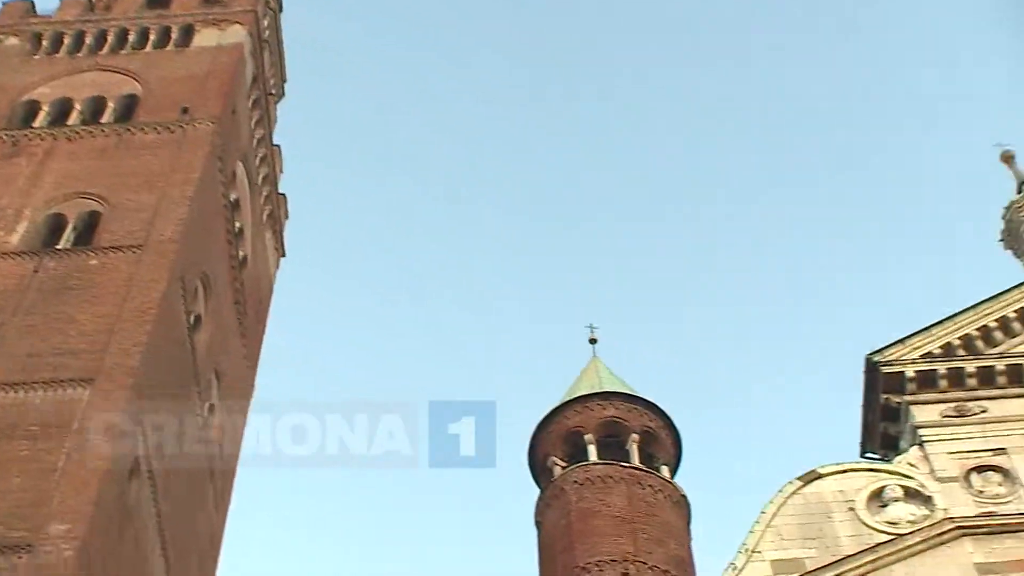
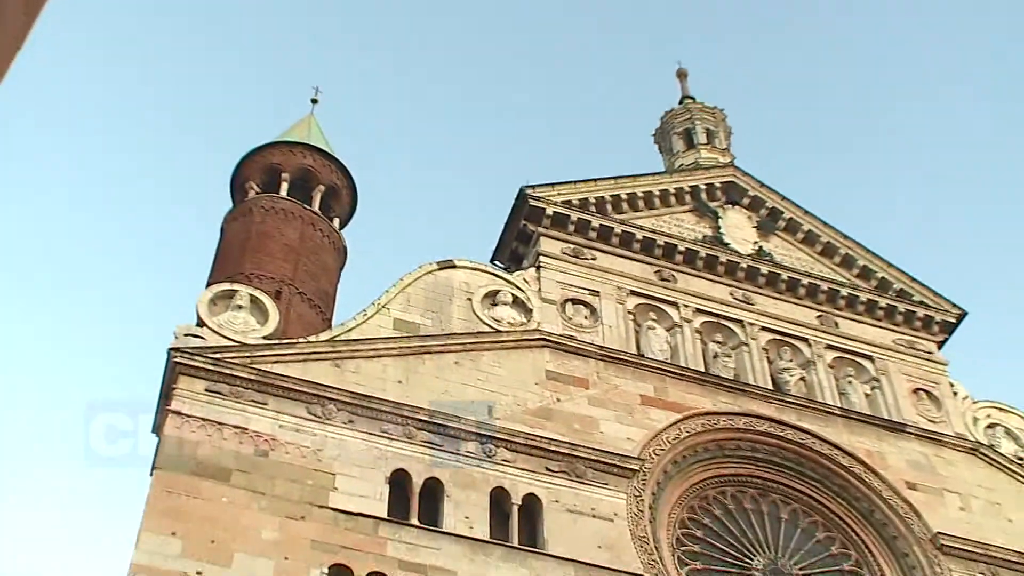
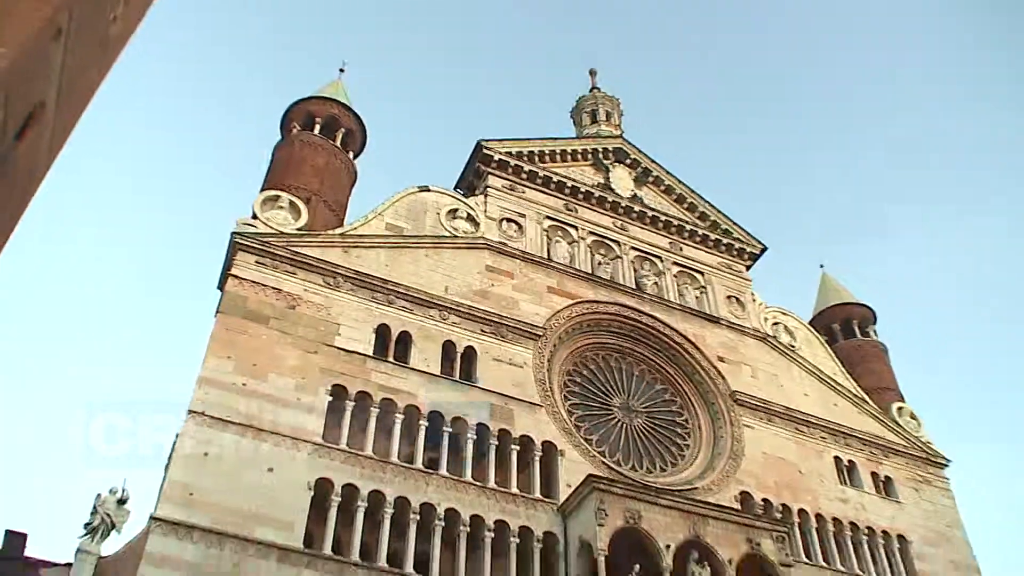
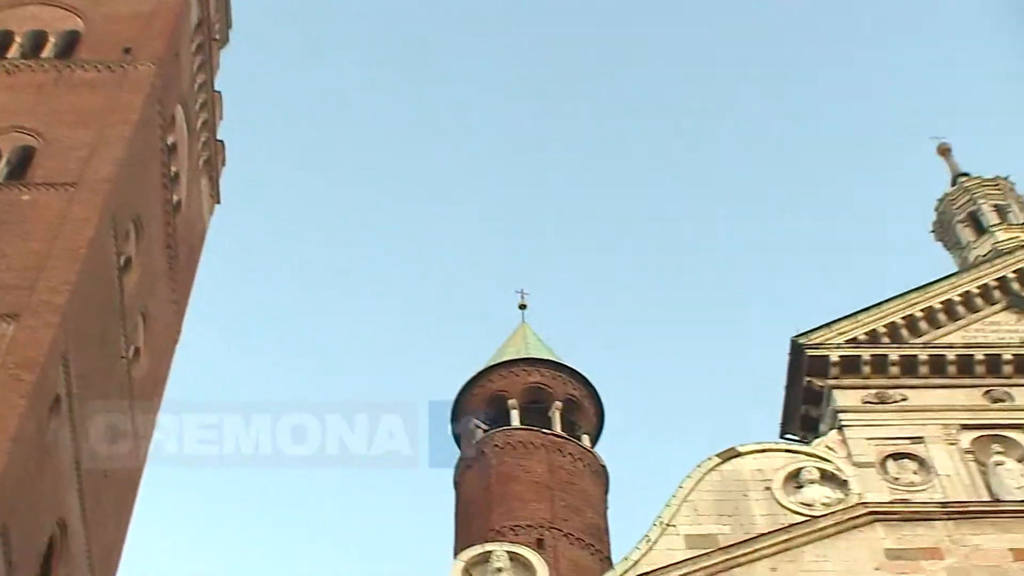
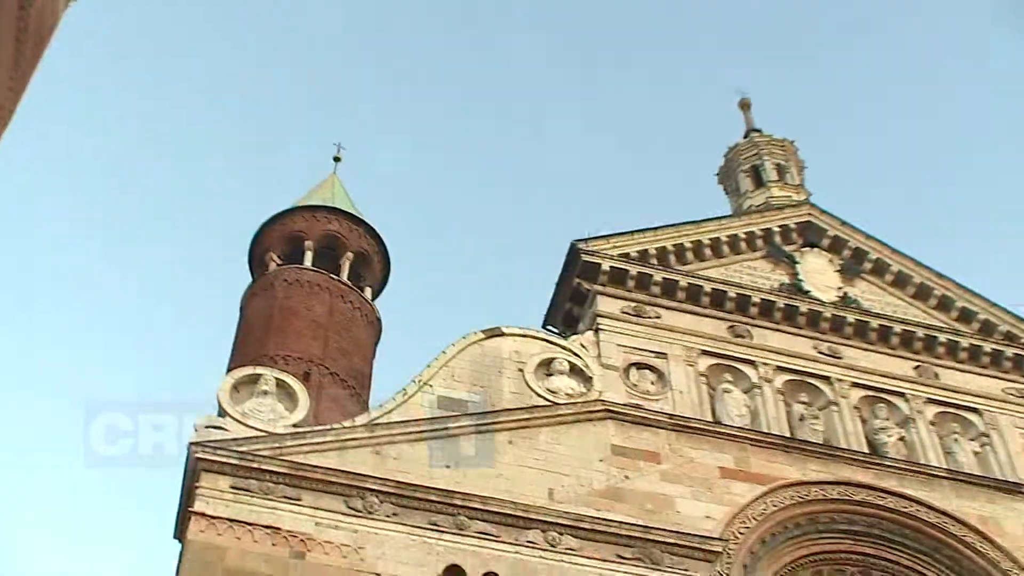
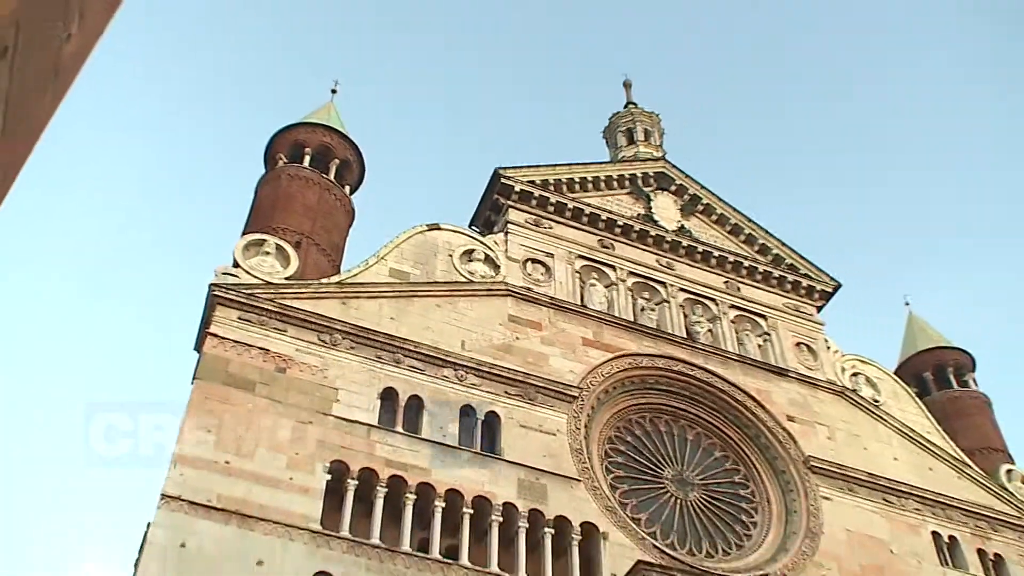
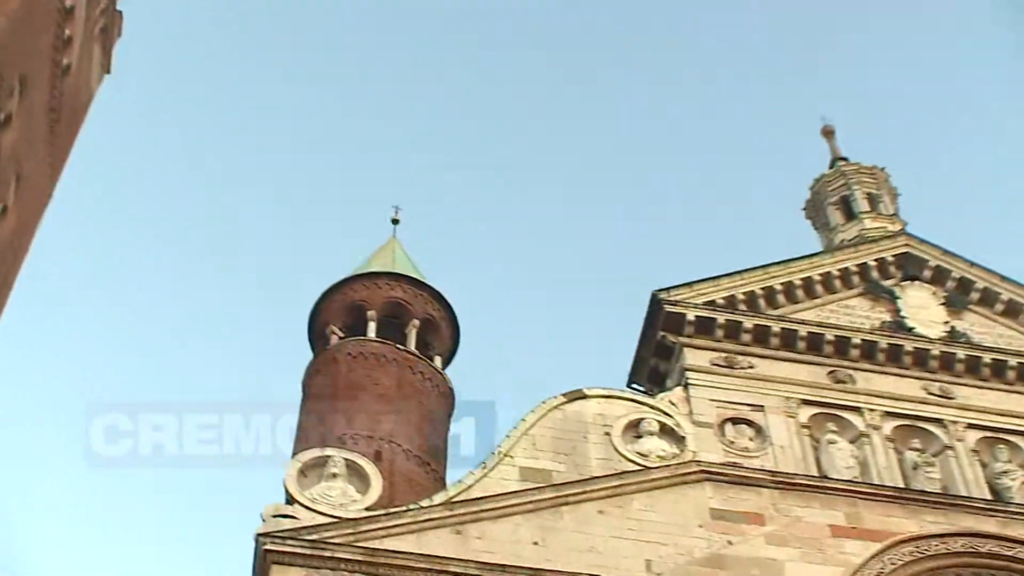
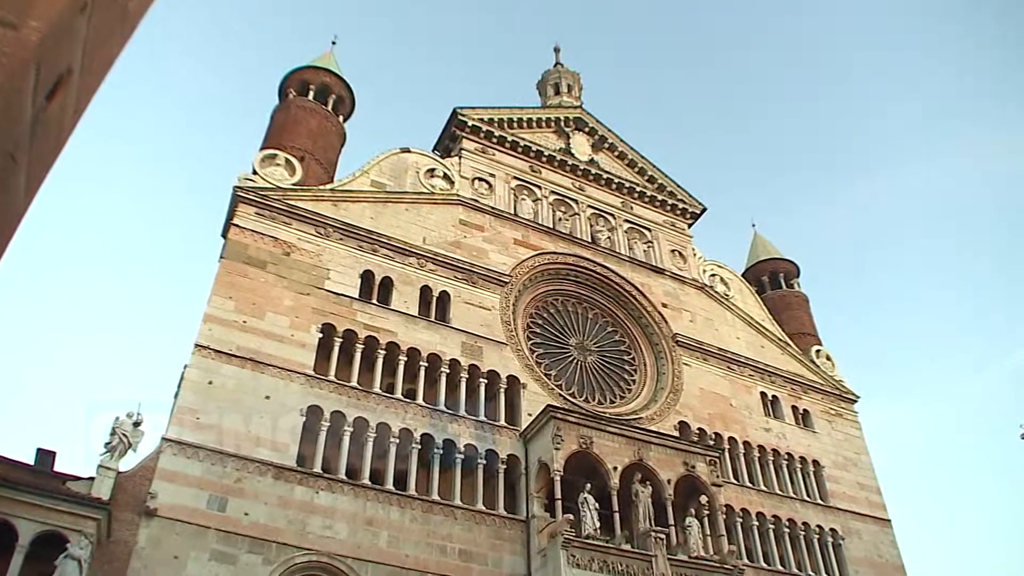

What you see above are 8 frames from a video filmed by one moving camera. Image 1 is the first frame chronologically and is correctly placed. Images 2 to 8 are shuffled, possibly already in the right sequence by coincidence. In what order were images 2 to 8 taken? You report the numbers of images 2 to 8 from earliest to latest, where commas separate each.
4, 7, 5, 2, 6, 3, 8
